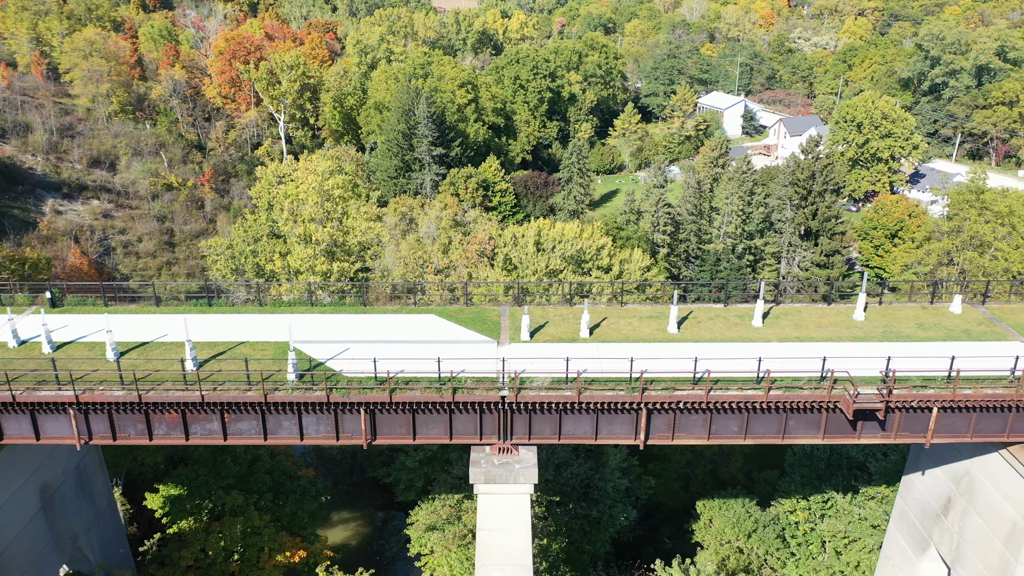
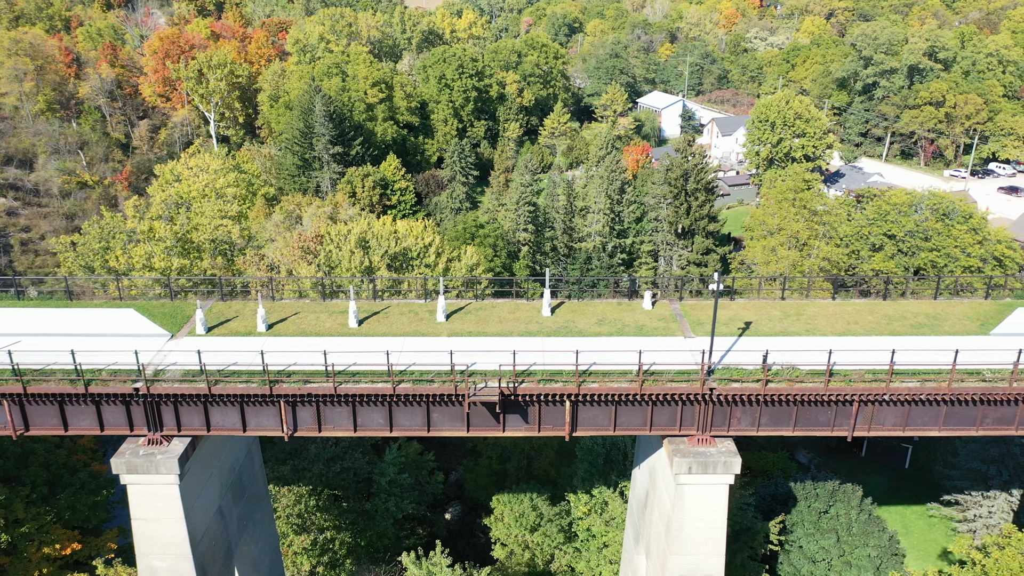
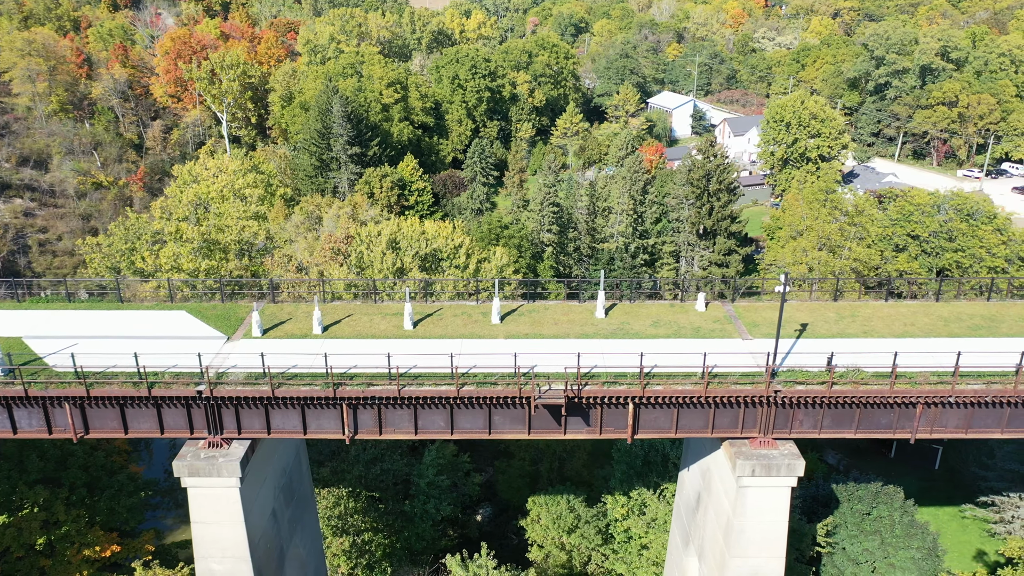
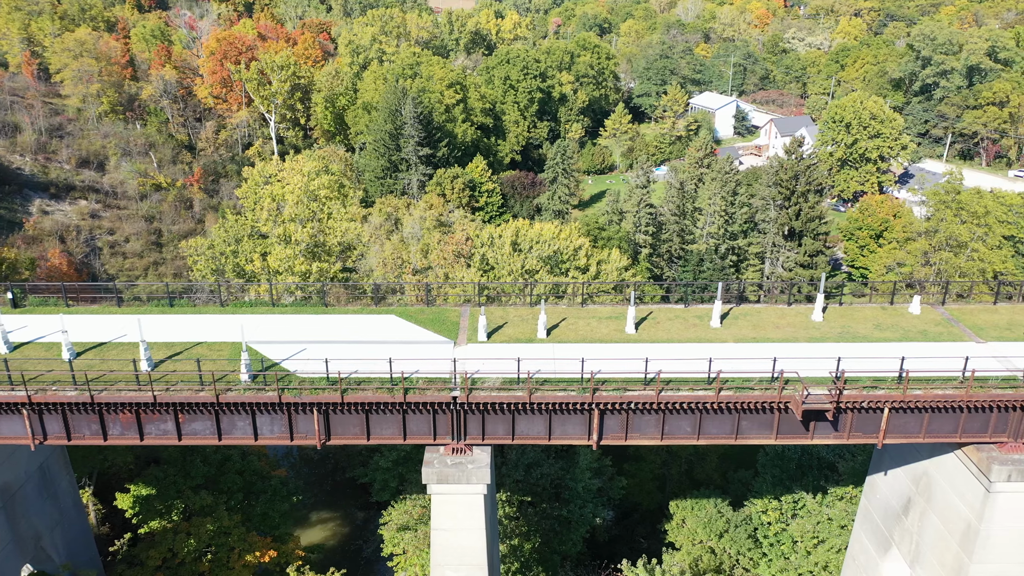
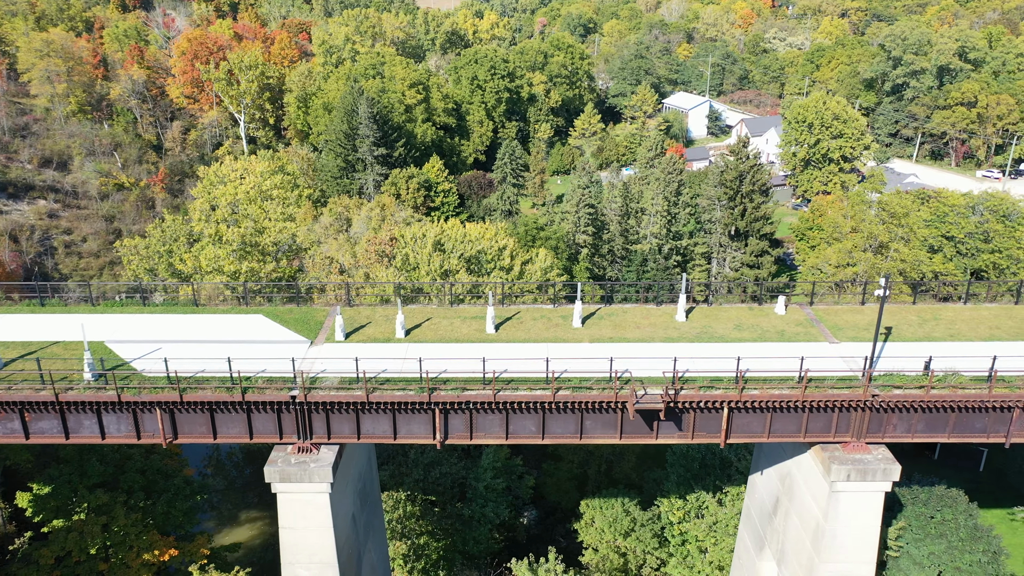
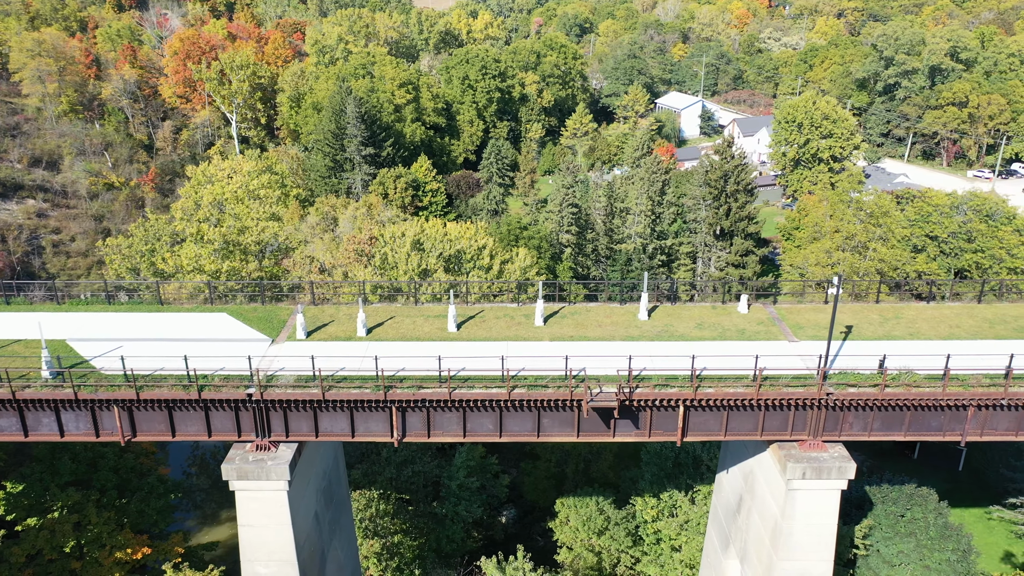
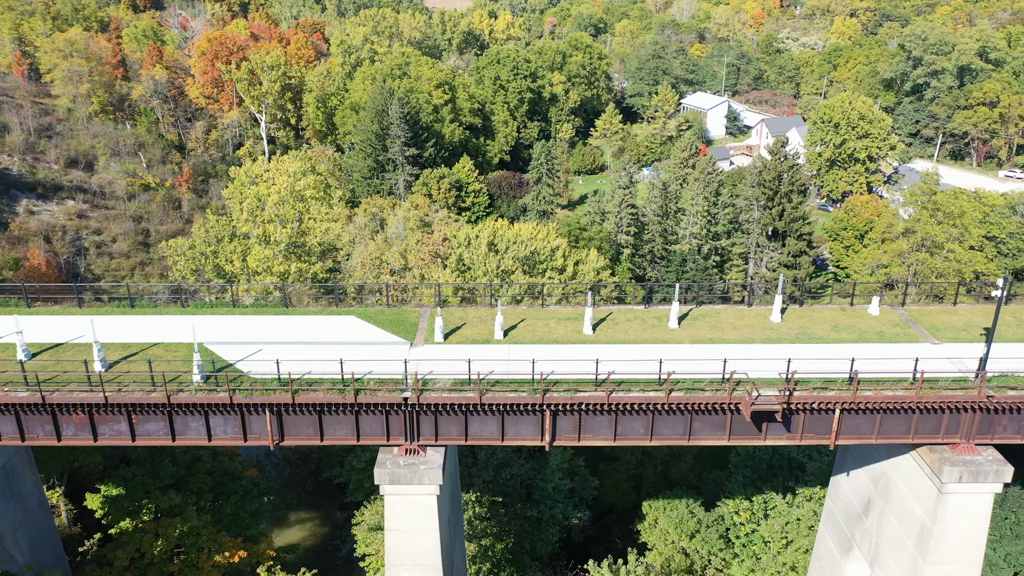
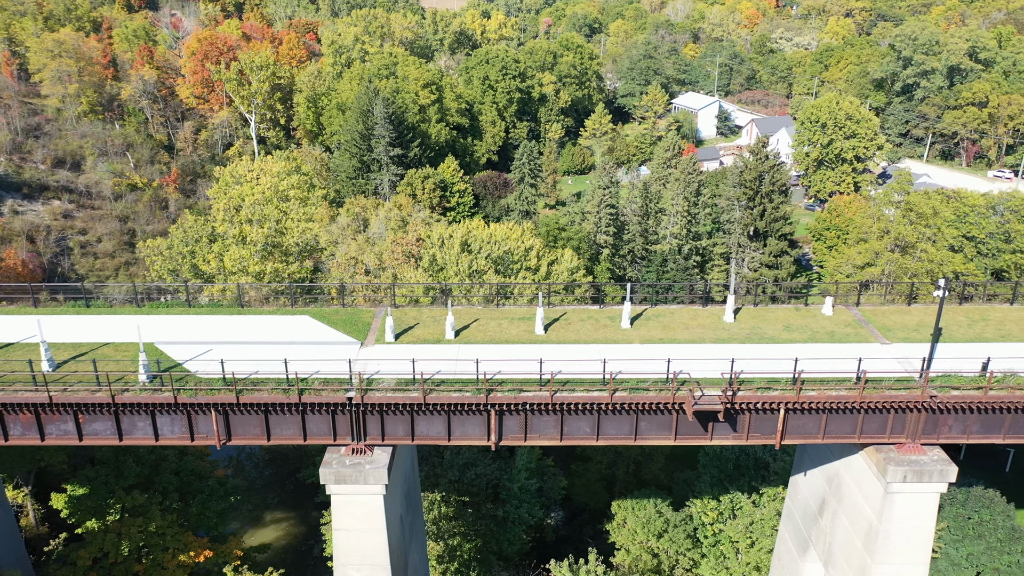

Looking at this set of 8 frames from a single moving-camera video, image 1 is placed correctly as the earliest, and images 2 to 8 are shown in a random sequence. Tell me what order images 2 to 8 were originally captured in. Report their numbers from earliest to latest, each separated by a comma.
4, 7, 8, 5, 6, 3, 2
